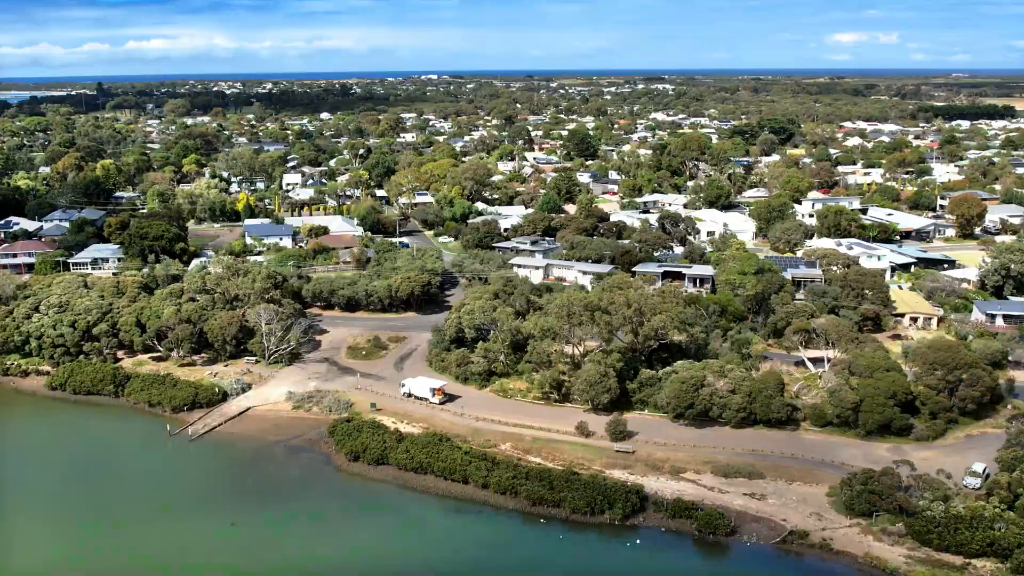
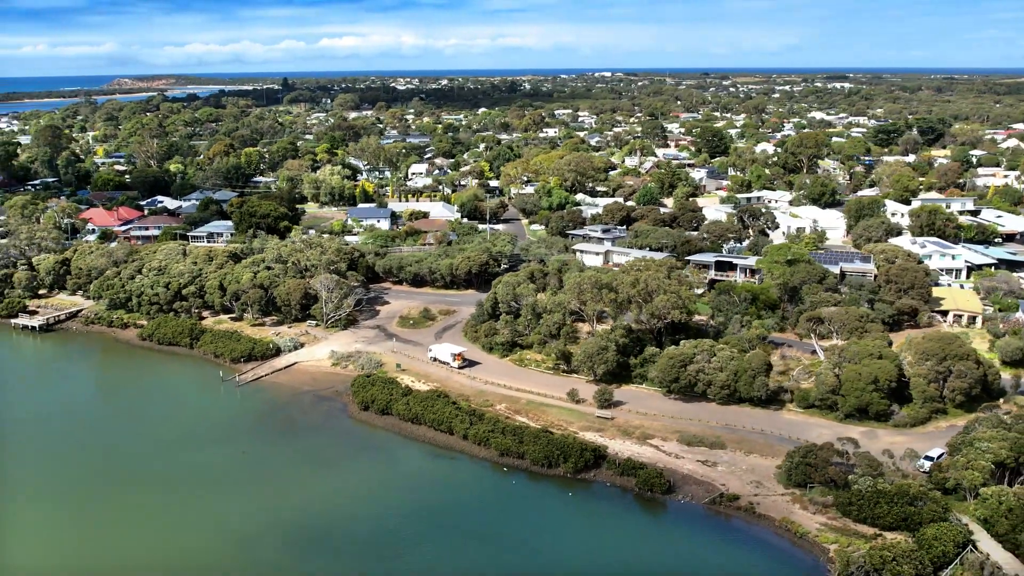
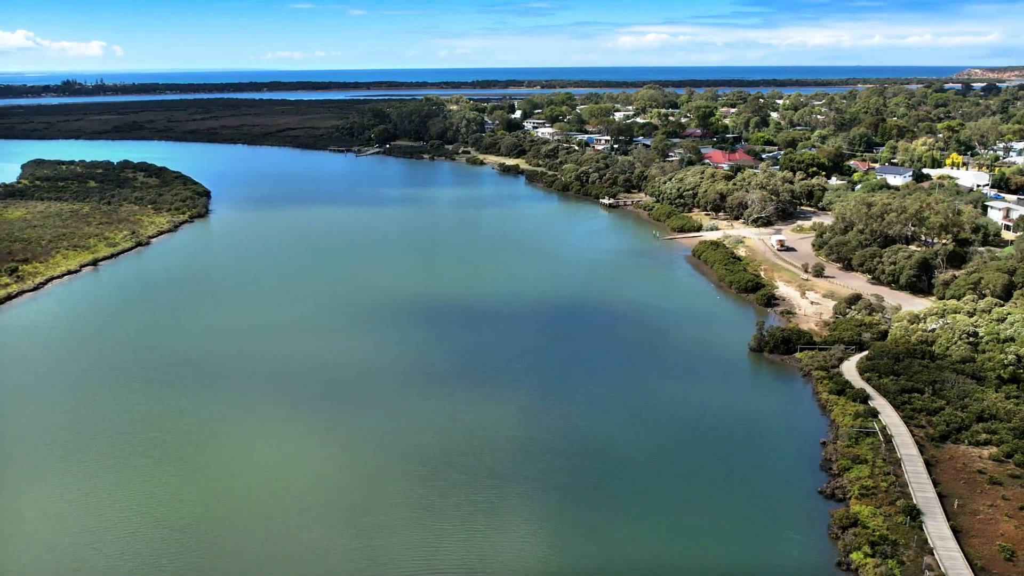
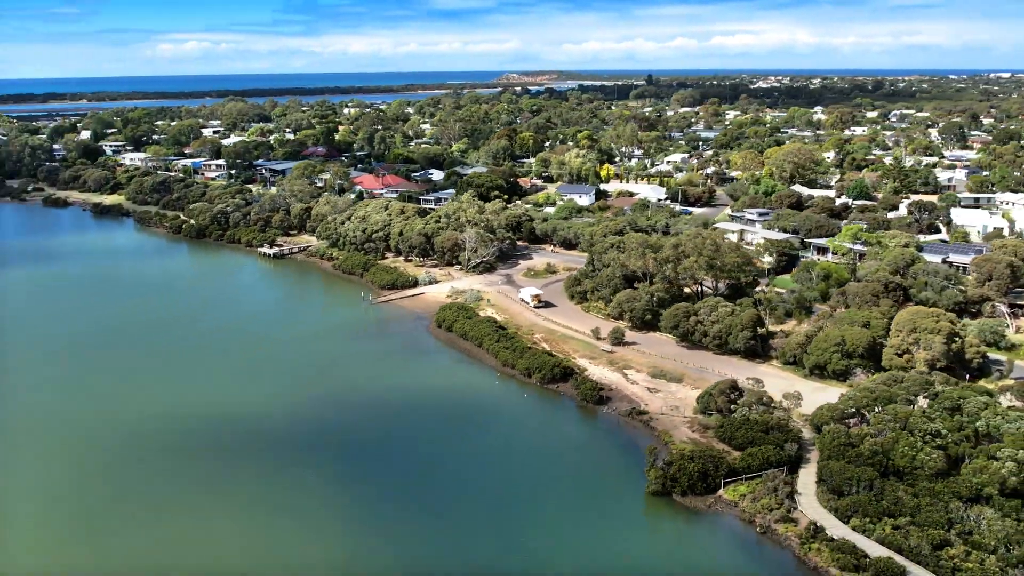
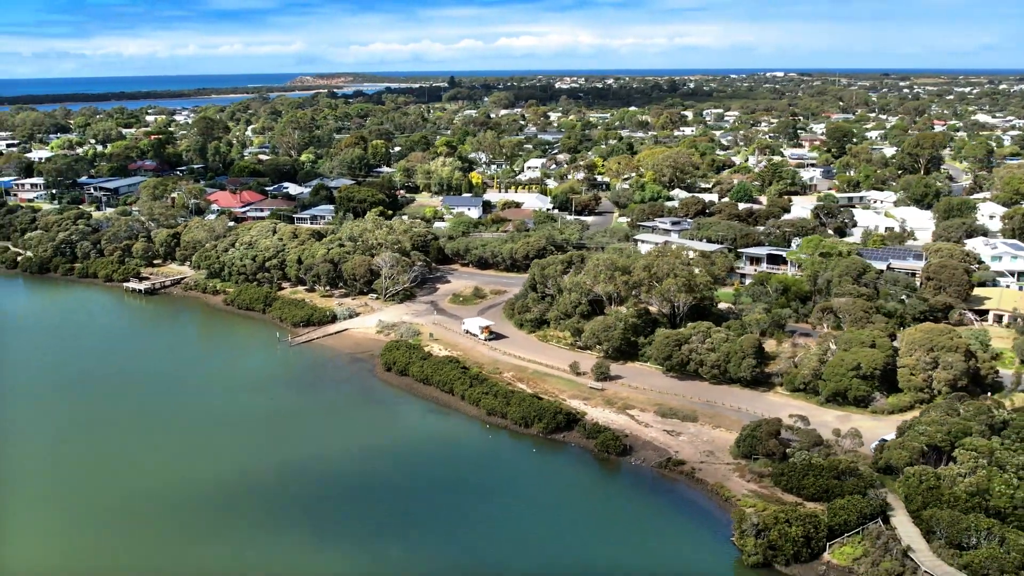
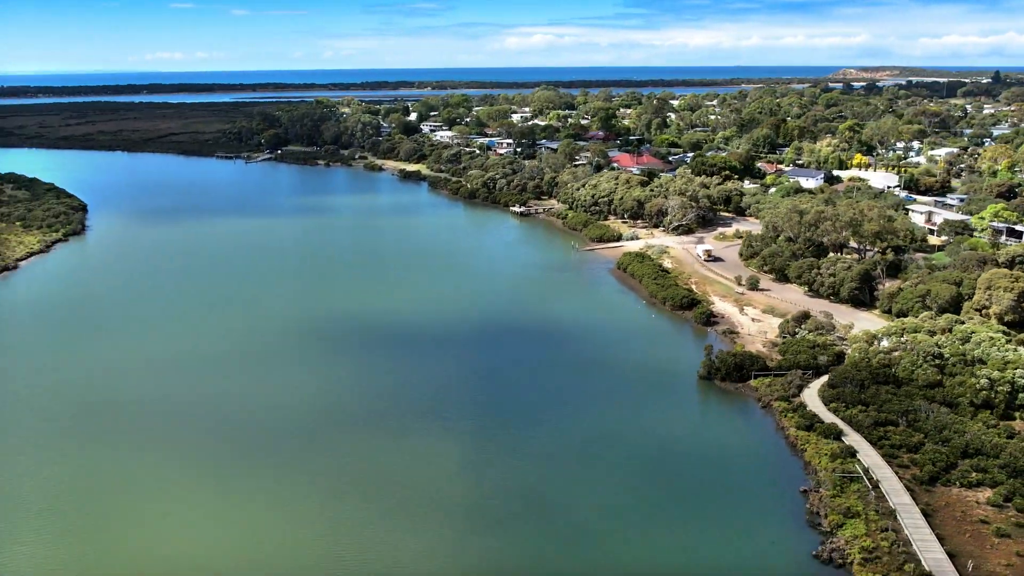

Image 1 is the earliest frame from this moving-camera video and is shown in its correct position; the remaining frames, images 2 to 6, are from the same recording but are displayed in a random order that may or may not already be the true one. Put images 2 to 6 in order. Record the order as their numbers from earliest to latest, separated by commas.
2, 5, 4, 6, 3
